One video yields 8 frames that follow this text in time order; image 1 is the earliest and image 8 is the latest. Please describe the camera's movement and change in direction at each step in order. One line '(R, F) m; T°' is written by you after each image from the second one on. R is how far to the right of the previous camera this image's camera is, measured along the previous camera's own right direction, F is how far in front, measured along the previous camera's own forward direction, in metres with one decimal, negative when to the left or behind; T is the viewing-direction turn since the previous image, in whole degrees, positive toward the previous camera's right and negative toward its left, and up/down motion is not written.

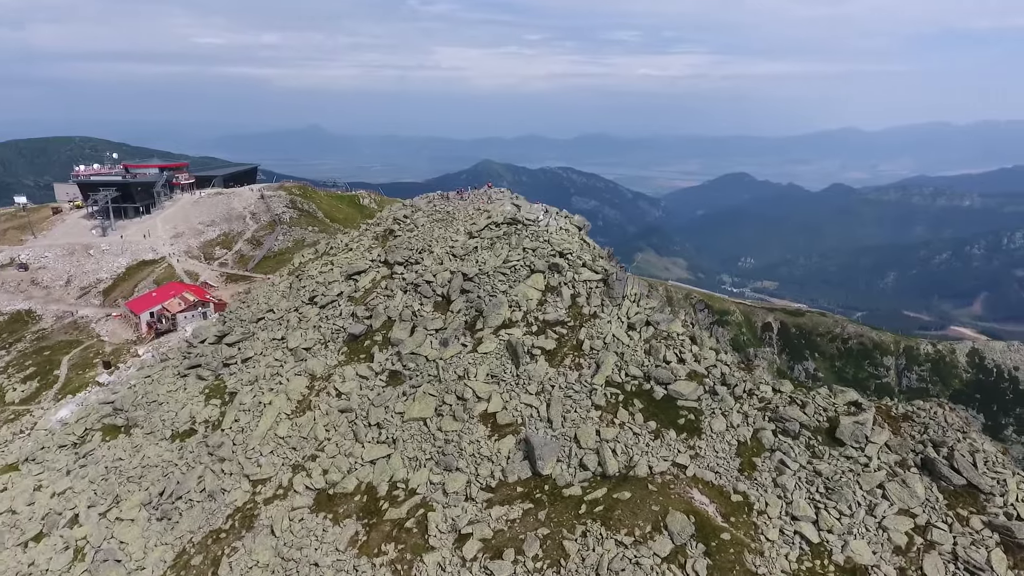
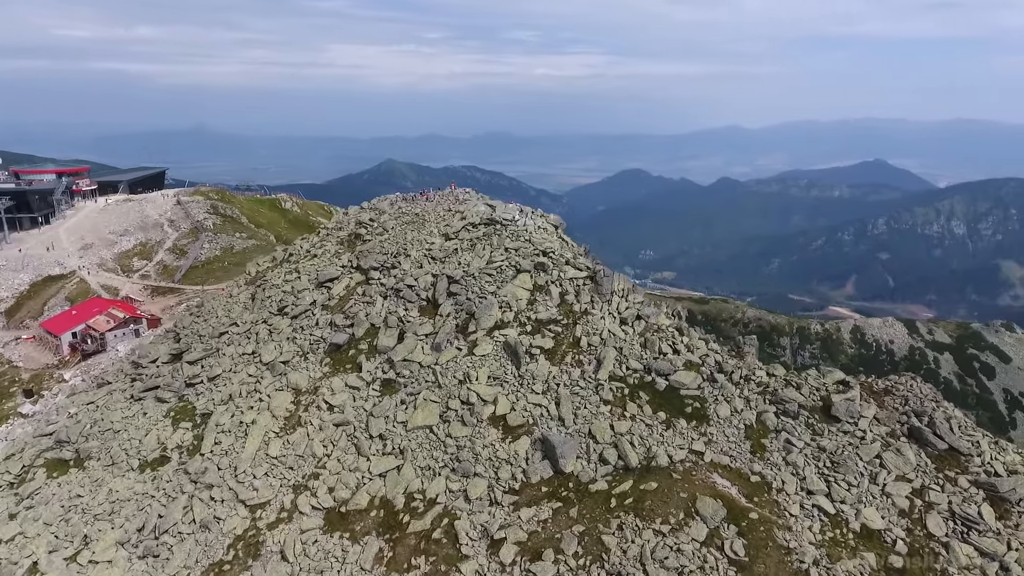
(-3.7, +0.3) m; +8°
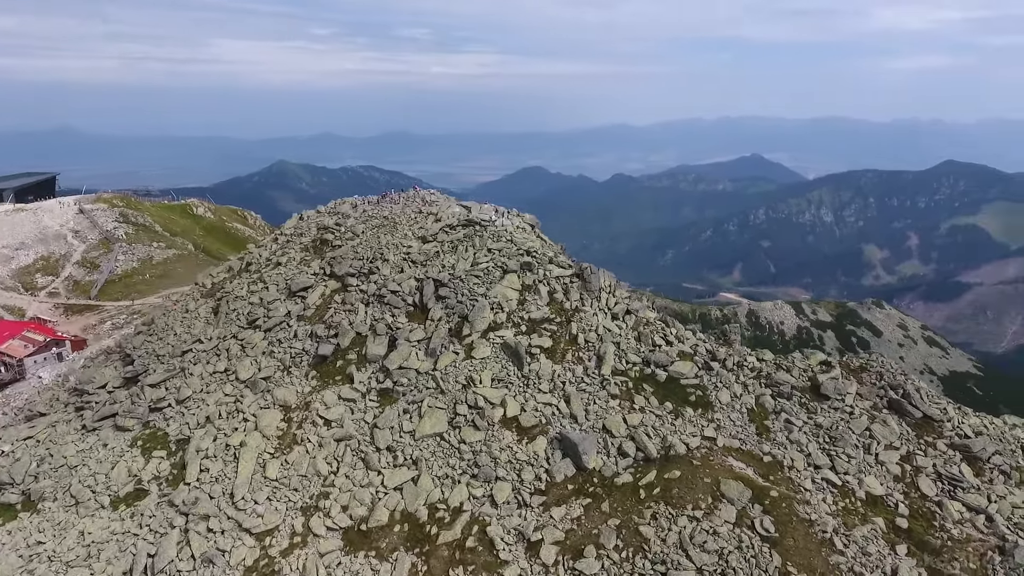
(-3.9, +0.4) m; +9°
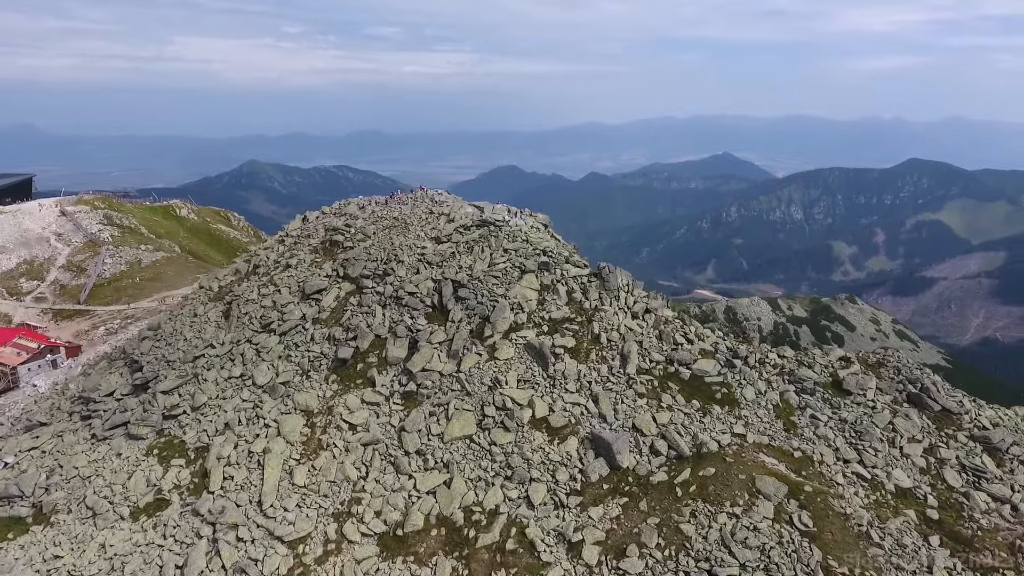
(-2.0, +0.1) m; +2°
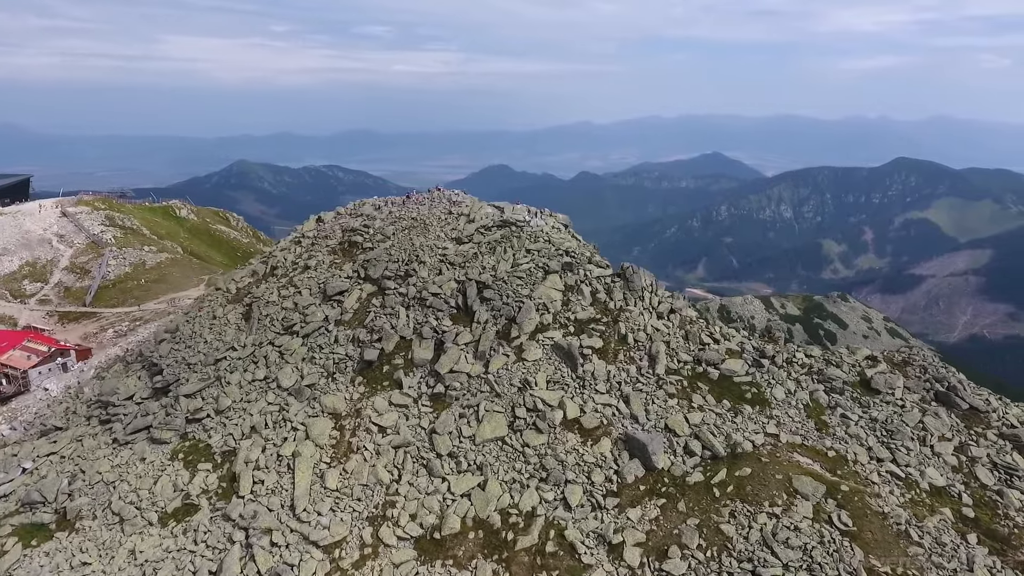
(-1.5, +0.1) m; +1°
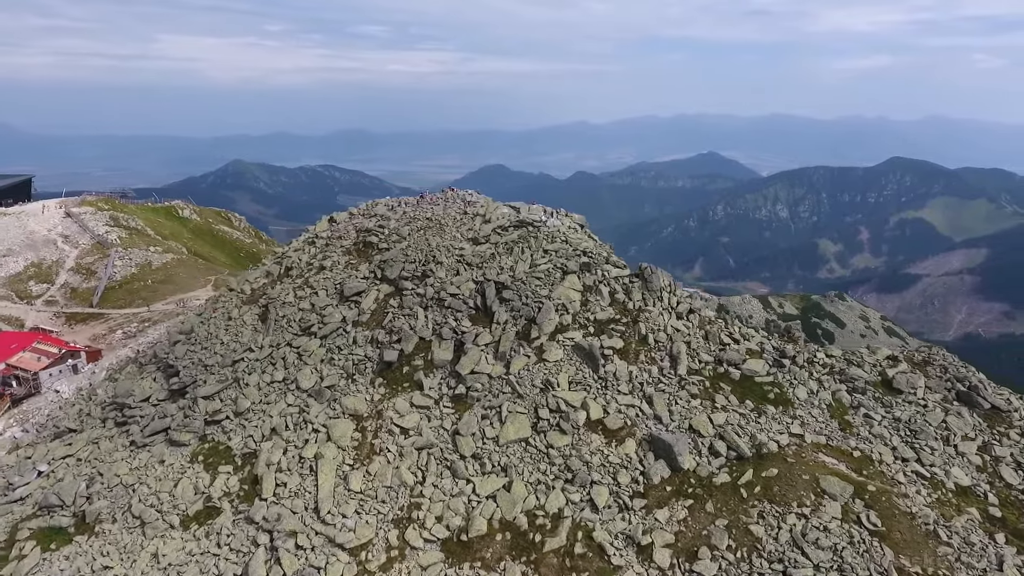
(-1.0, +0.1) m; 0°
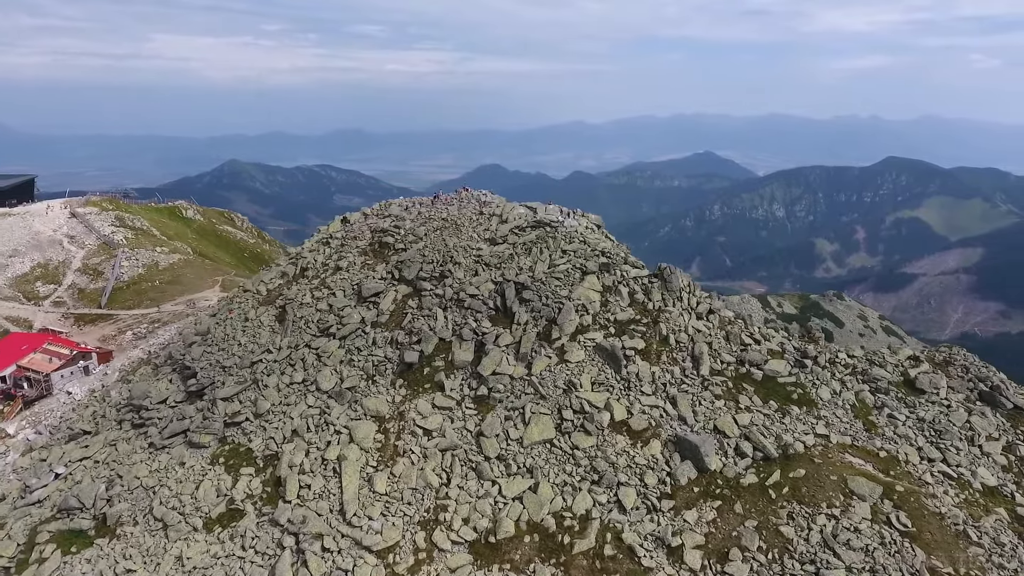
(-1.0, +0.1) m; 0°
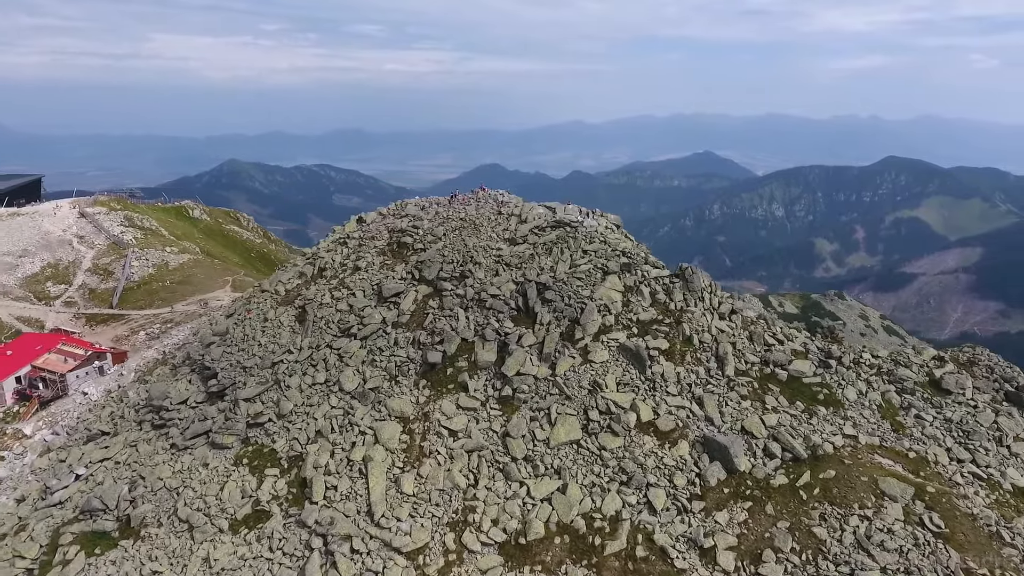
(-1.0, +0.1) m; 0°
